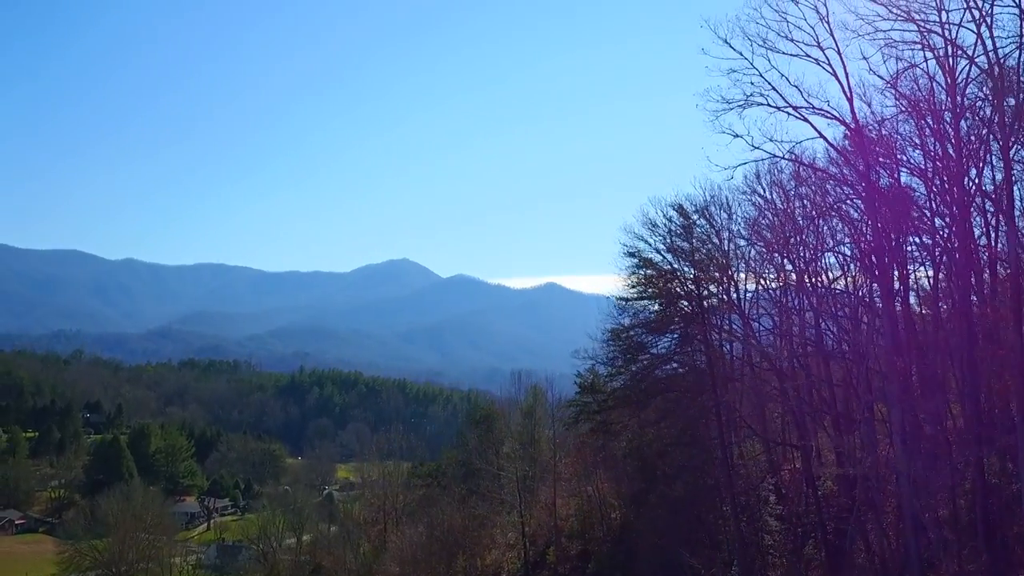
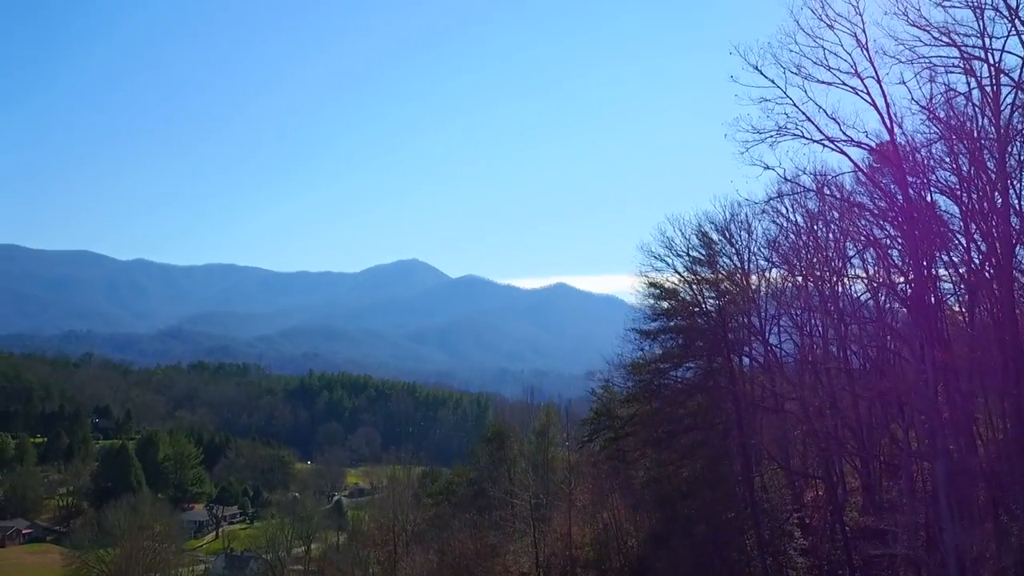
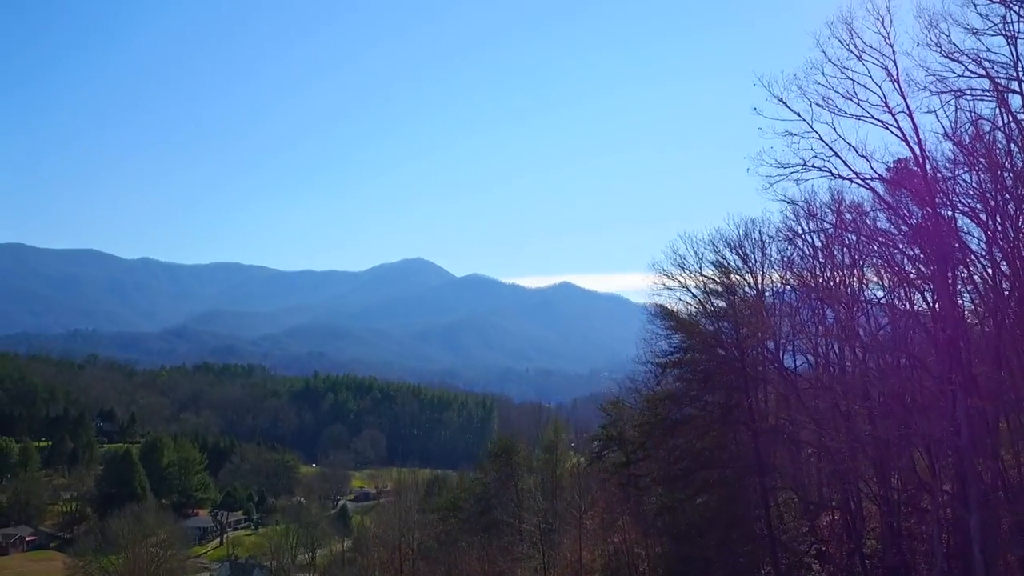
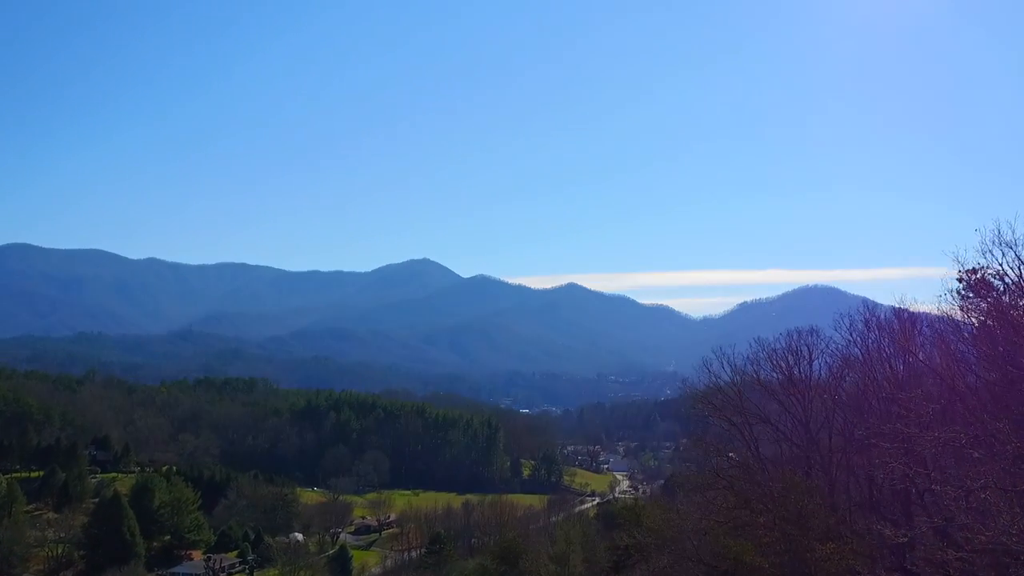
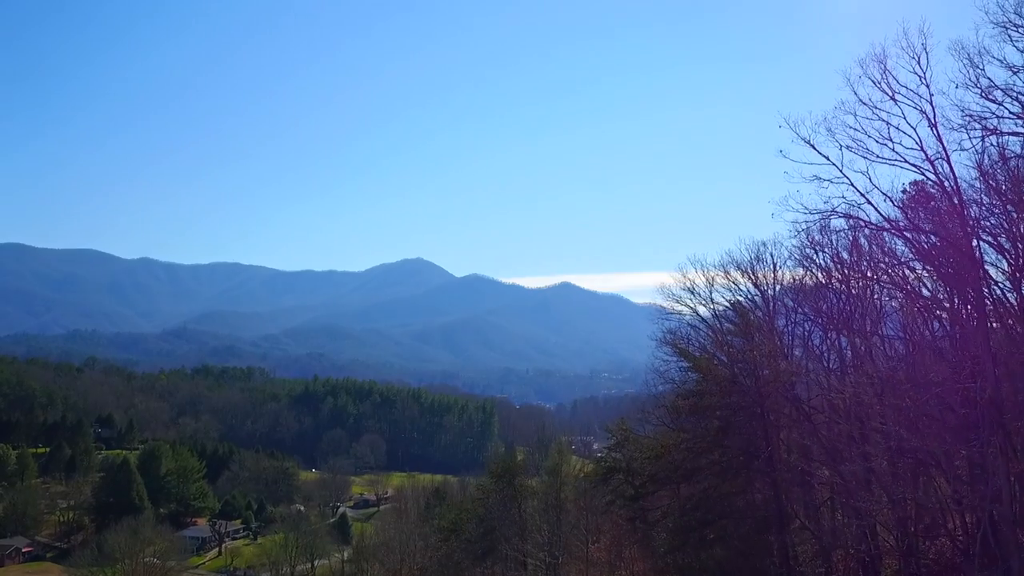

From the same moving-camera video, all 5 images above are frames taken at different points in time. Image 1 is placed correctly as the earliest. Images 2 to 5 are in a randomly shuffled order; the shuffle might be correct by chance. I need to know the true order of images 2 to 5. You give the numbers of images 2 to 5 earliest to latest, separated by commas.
2, 3, 5, 4
